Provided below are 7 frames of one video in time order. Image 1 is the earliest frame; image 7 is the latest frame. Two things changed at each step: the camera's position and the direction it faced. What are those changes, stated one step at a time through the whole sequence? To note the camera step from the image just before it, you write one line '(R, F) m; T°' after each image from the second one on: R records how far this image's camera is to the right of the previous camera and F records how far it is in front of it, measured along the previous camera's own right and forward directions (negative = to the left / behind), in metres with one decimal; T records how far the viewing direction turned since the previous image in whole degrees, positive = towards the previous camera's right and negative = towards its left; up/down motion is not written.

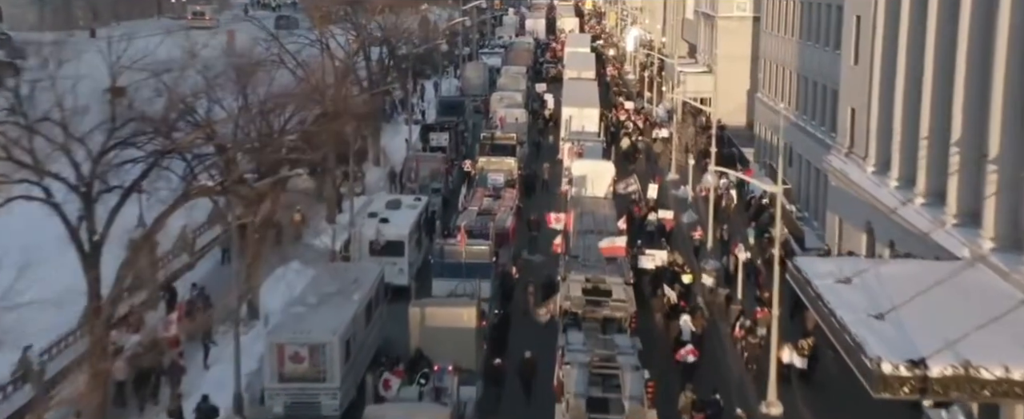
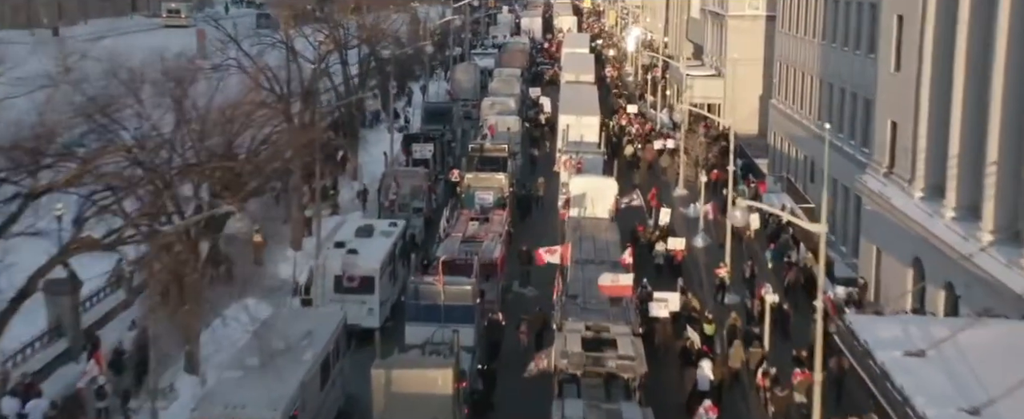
(+0.2, +4.9) m; 0°
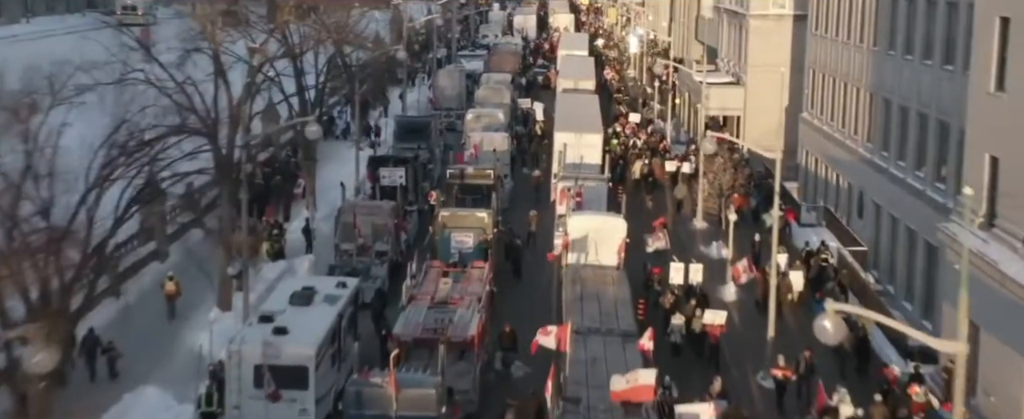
(+0.3, +7.6) m; 0°
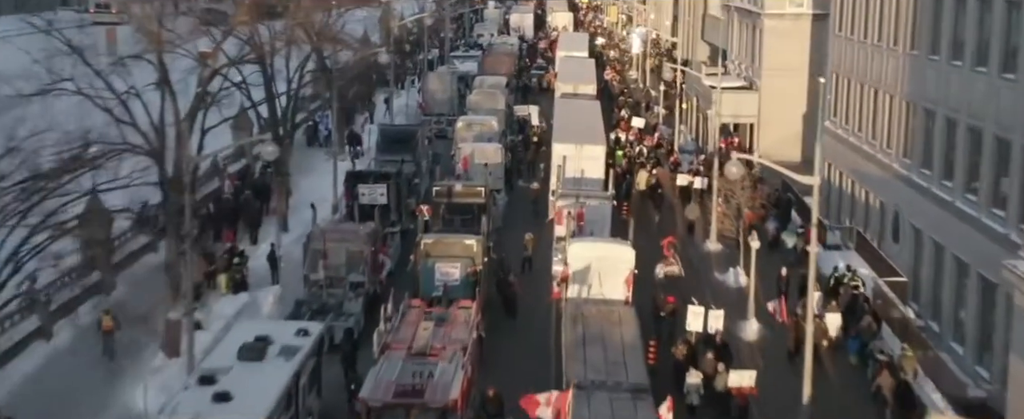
(+0.1, +4.0) m; 0°
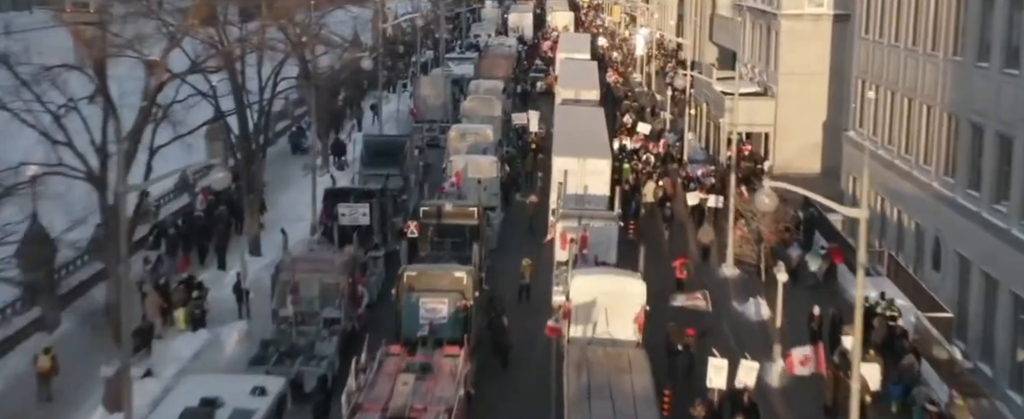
(+0.1, +3.4) m; 0°
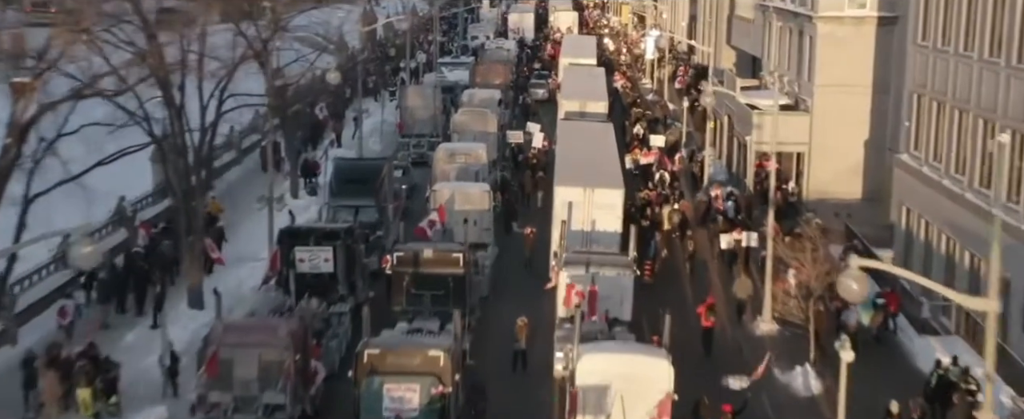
(+0.2, +5.5) m; 0°
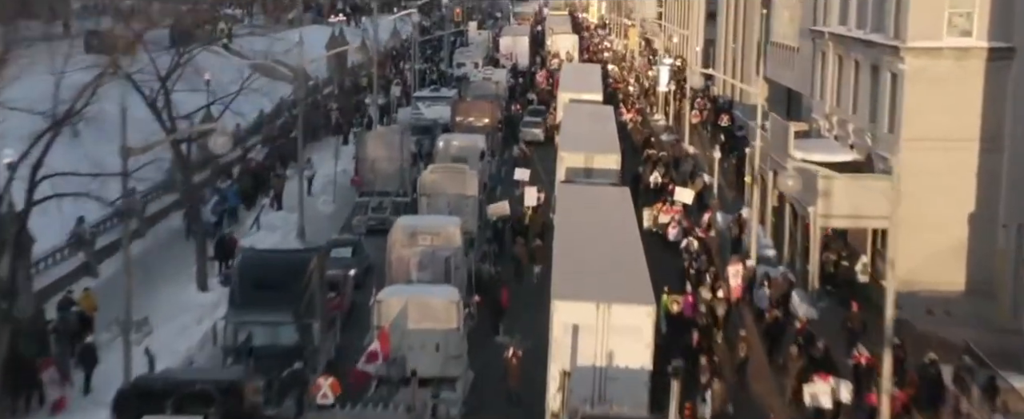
(+0.3, +9.7) m; 0°
